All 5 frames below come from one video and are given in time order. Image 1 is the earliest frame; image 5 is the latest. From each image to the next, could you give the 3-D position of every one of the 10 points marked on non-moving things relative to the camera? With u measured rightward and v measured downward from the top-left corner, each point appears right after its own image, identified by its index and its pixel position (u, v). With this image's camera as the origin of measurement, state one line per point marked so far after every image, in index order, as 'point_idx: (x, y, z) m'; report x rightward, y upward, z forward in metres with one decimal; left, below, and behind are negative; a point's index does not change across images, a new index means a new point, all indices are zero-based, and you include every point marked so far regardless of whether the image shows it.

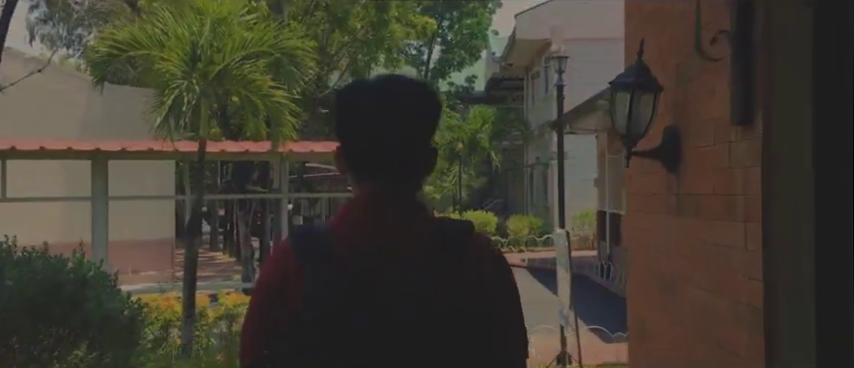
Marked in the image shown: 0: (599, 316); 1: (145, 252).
0: (+3.1, -2.4, +15.8) m
1: (-5.5, -1.4, +17.2) m
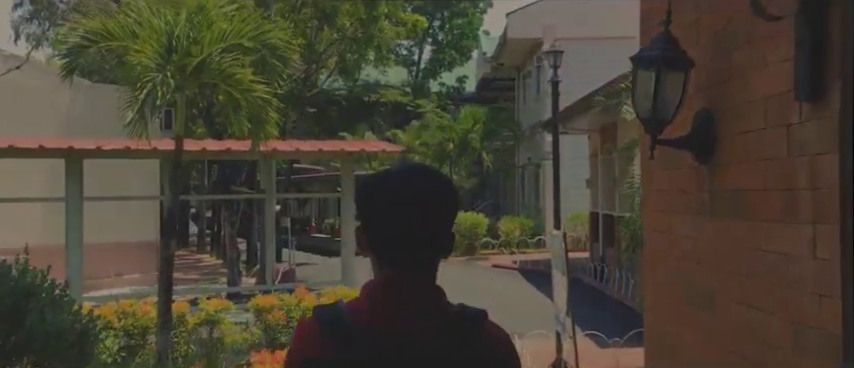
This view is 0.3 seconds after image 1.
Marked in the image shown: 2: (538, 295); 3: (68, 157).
0: (+2.9, -2.4, +15.4) m
1: (-5.7, -1.4, +16.7) m
2: (+2.5, -2.5, +19.7) m
3: (-4.2, +0.3, +10.1) m
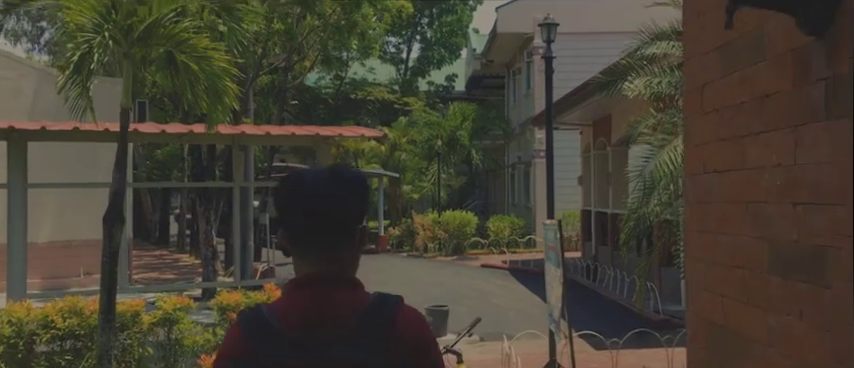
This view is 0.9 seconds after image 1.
0: (+2.7, -2.3, +14.5) m
1: (-6.0, -1.2, +15.7) m
2: (+2.2, -2.4, +18.8) m
3: (-4.4, +0.5, +9.1) m
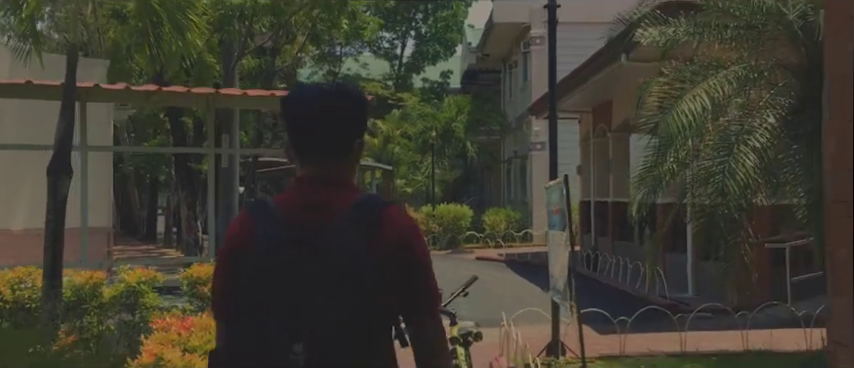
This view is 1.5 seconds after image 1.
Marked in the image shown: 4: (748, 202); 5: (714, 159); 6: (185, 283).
0: (+2.6, -1.9, +13.7) m
1: (-6.1, -0.9, +14.8) m
2: (+2.0, -2.1, +18.0) m
3: (-4.4, +0.9, +8.2) m
4: (+2.6, -0.1, +6.9) m
5: (+2.3, +0.2, +7.0) m
6: (-2.2, -0.9, +8.1) m
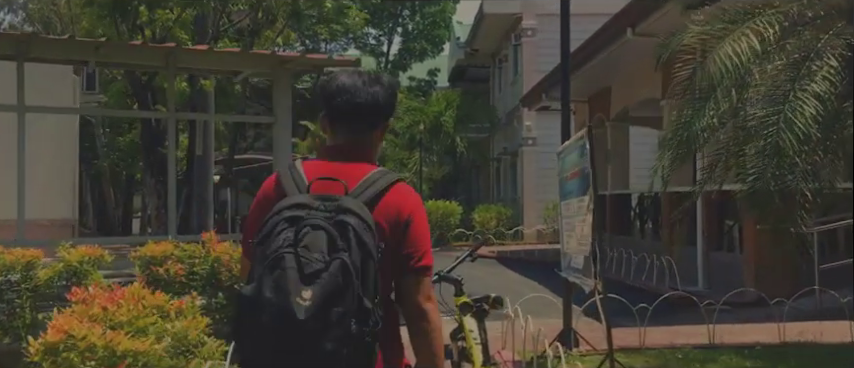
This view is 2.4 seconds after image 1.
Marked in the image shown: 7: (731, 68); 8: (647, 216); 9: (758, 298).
0: (+2.4, -1.7, +12.6) m
1: (-6.3, -0.6, +13.6) m
2: (+1.8, -1.9, +16.9) m
3: (-4.5, +1.2, +7.0) m
4: (+2.5, +0.2, +5.8) m
5: (+2.3, +0.5, +5.9) m
6: (-2.3, -0.6, +6.9) m
7: (+2.2, +0.8, +6.2) m
8: (+4.3, -0.7, +17.2) m
9: (+4.1, -1.4, +10.9) m
